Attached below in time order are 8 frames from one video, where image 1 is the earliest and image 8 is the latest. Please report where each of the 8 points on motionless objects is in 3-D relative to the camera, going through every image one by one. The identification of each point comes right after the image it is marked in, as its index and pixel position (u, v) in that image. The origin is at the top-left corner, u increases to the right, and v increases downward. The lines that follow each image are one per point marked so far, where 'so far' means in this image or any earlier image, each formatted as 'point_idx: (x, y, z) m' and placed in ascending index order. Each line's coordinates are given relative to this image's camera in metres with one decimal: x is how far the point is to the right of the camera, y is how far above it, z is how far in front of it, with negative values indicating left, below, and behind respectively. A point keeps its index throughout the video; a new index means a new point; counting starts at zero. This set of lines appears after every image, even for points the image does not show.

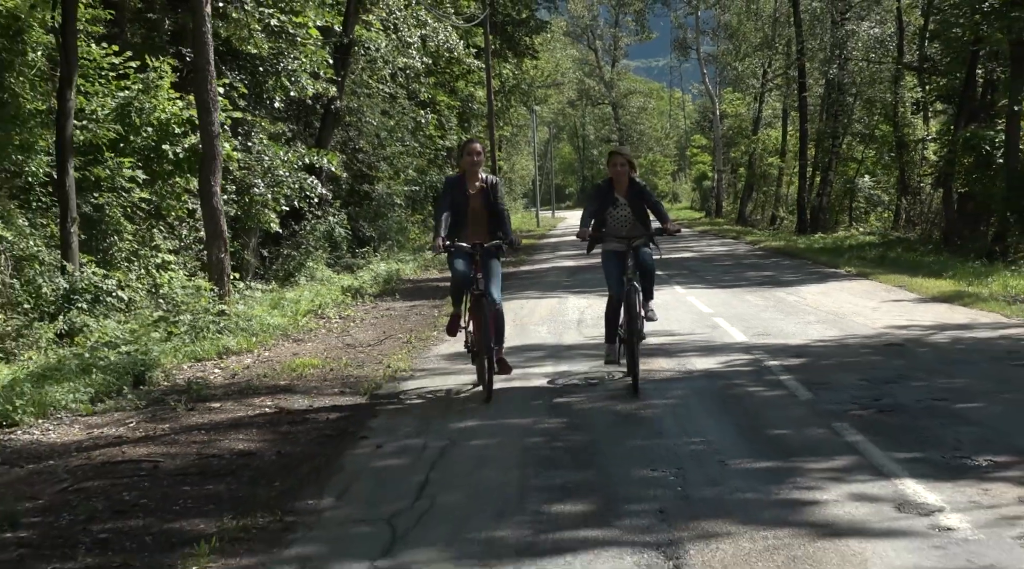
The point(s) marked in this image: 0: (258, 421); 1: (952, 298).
0: (-1.9, -1.0, +10.6) m
1: (+5.8, -0.2, +18.4) m
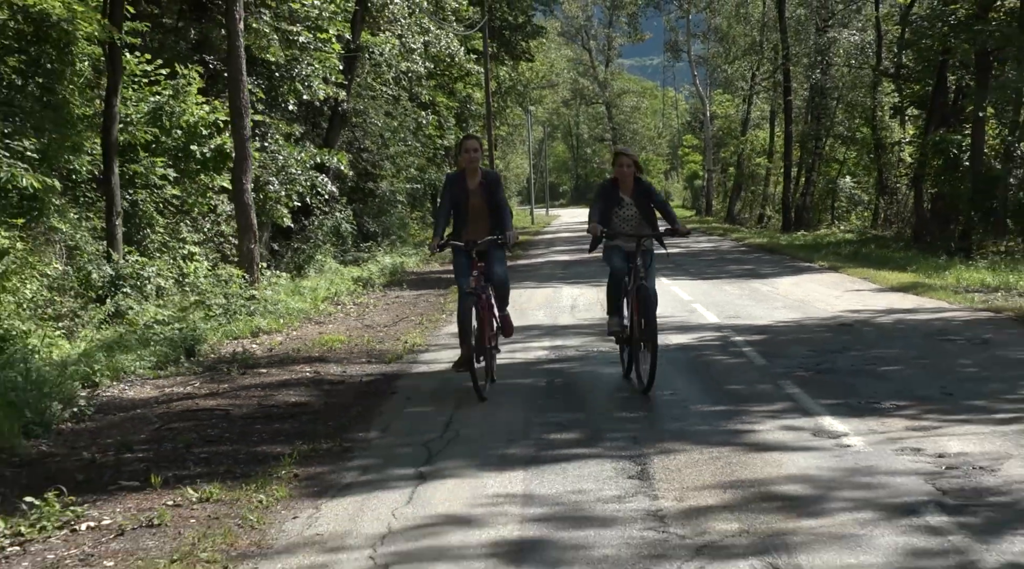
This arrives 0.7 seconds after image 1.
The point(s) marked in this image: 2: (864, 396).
0: (-1.9, -0.9, +12.6) m
1: (+5.8, -0.1, +20.4) m
2: (+2.6, -0.8, +10.2) m
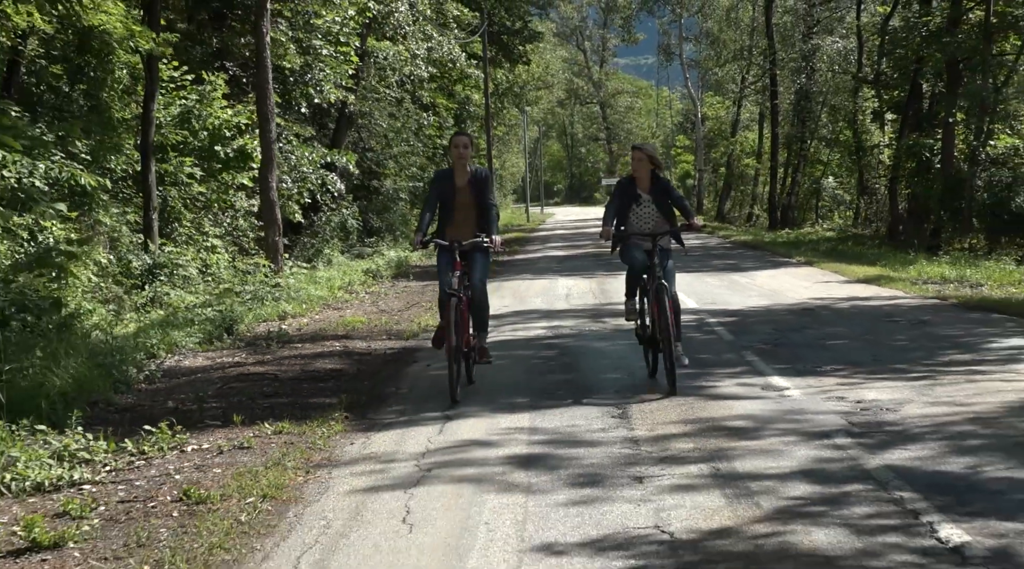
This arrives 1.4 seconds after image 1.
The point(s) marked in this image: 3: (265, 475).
0: (-1.8, -0.7, +14.6) m
1: (+5.8, +0.1, +22.5) m
2: (+2.6, -0.6, +12.2) m
3: (-1.4, -1.1, +7.8) m
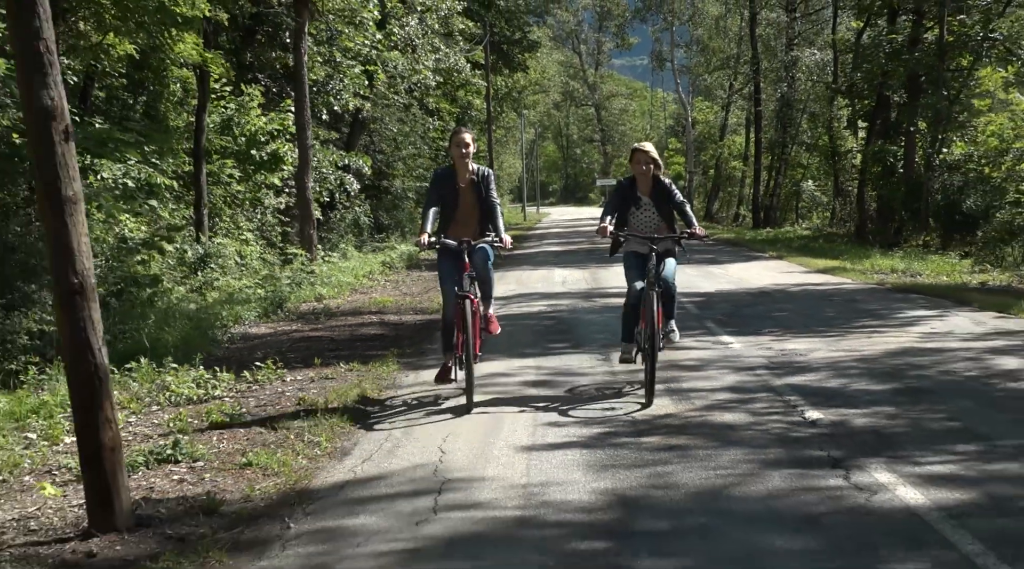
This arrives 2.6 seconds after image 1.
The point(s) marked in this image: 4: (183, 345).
0: (-1.7, -0.5, +17.9) m
1: (+5.8, +0.3, +25.8) m
2: (+2.7, -0.4, +15.5) m
3: (-1.3, -0.8, +11.1) m
4: (-3.3, -0.5, +13.9) m
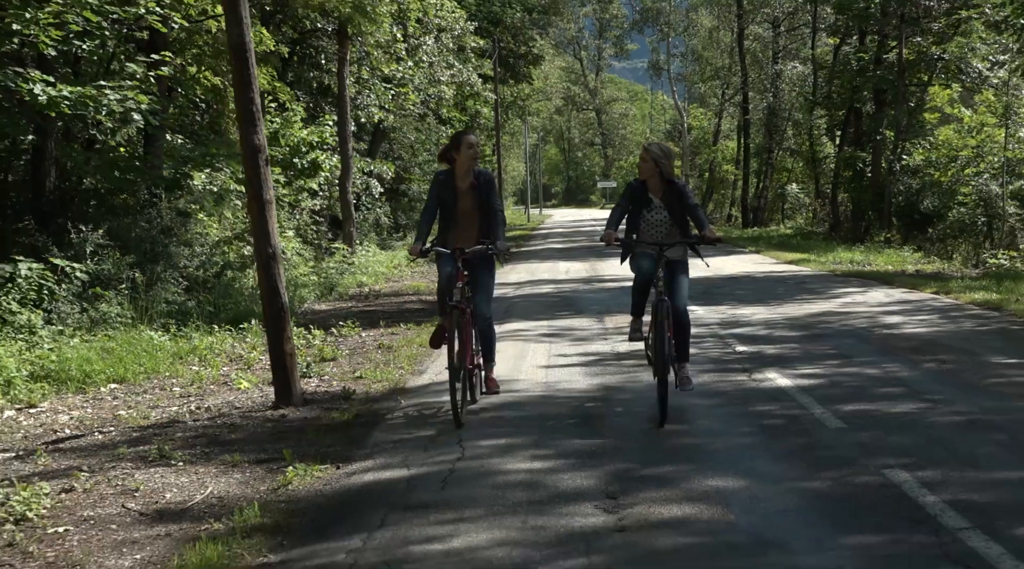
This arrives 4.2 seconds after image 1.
0: (-1.5, -0.3, +22.2) m
1: (+6.1, +0.5, +30.1) m
2: (+2.9, -0.2, +19.8) m
3: (-1.1, -0.6, +15.3) m
4: (-3.1, -0.3, +18.1) m
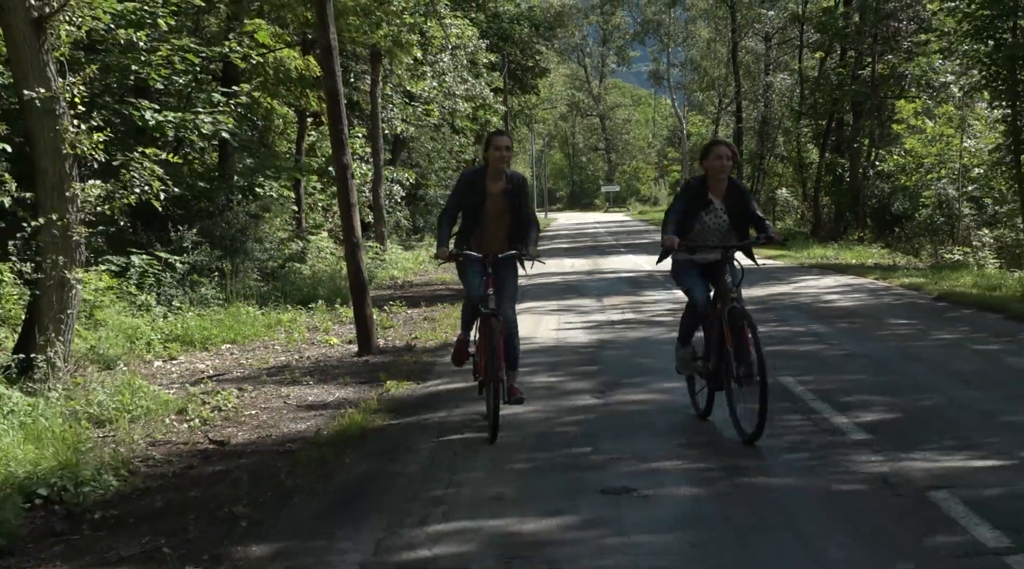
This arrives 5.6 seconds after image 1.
0: (-1.3, -0.1, +26.2) m
1: (+6.3, +0.7, +34.1) m
2: (+3.2, 0.0, +23.8) m
3: (-0.8, -0.4, +19.3) m
4: (-2.9, -0.1, +22.1) m
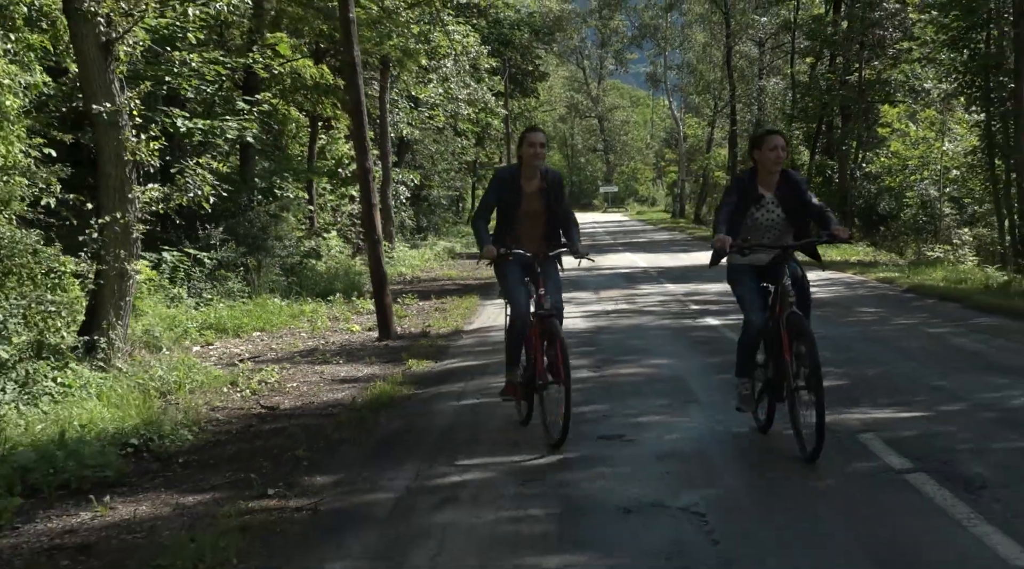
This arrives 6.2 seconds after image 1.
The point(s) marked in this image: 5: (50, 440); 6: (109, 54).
0: (-1.2, 0.0, +27.9) m
1: (+6.4, +0.7, +35.7) m
2: (+3.2, +0.1, +25.5) m
3: (-0.8, -0.3, +21.0) m
4: (-2.8, 0.0, +23.8) m
5: (-3.2, -1.1, +9.8) m
6: (-3.9, +2.2, +13.4) m
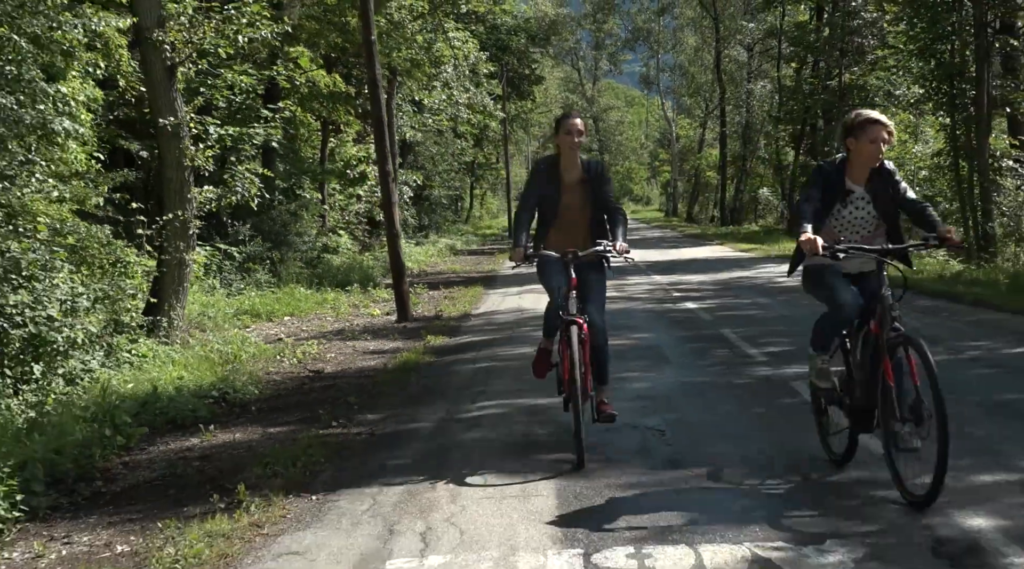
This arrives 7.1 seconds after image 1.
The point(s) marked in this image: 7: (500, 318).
0: (-1.2, +0.1, +30.2) m
1: (+6.4, +0.9, +38.1) m
2: (+3.2, +0.2, +27.8) m
3: (-0.7, -0.2, +23.3) m
4: (-2.8, +0.2, +26.1) m
5: (-3.2, -0.9, +12.2) m
6: (-3.8, +2.3, +15.8) m
7: (-0.2, -0.5, +19.3) m
